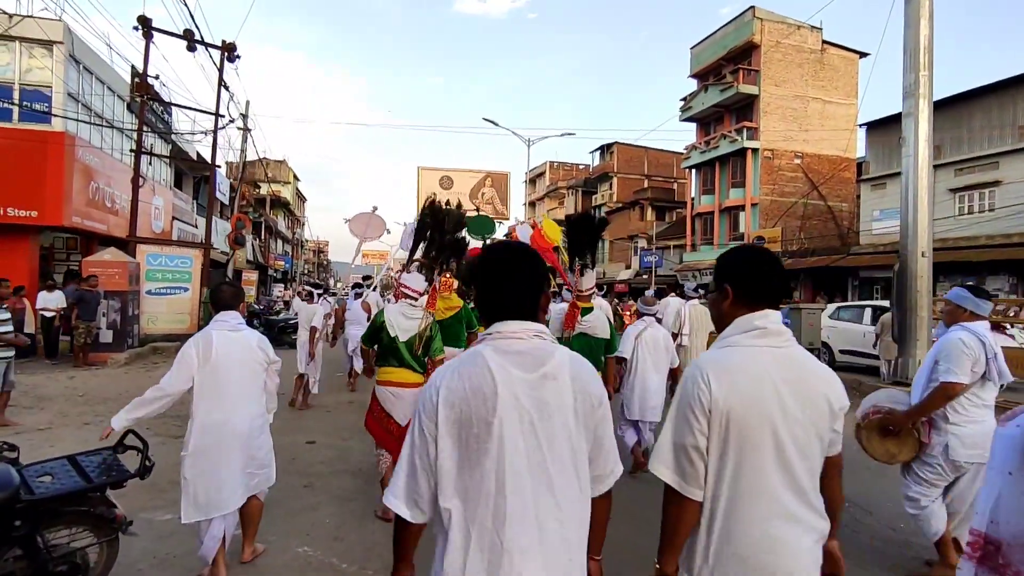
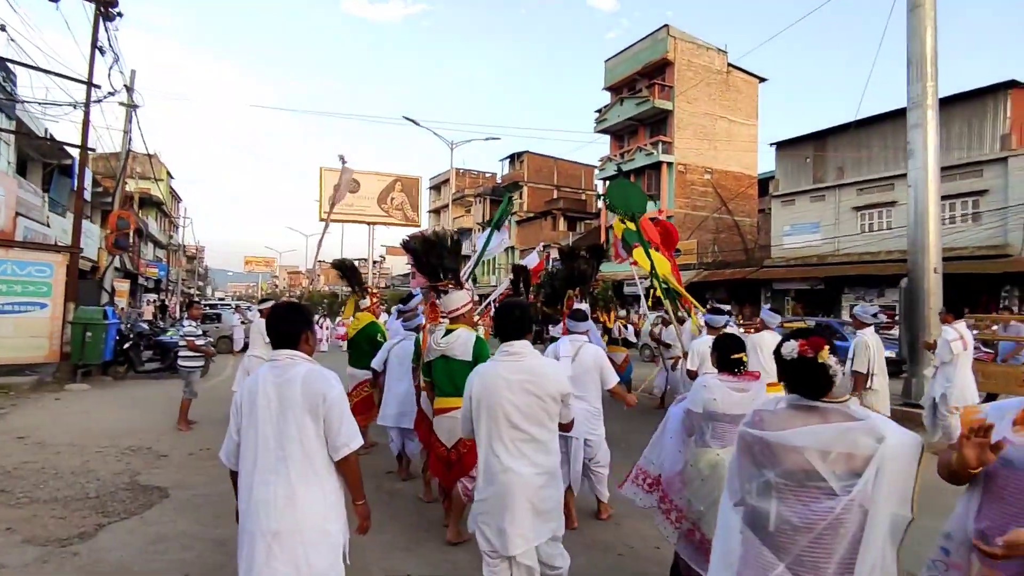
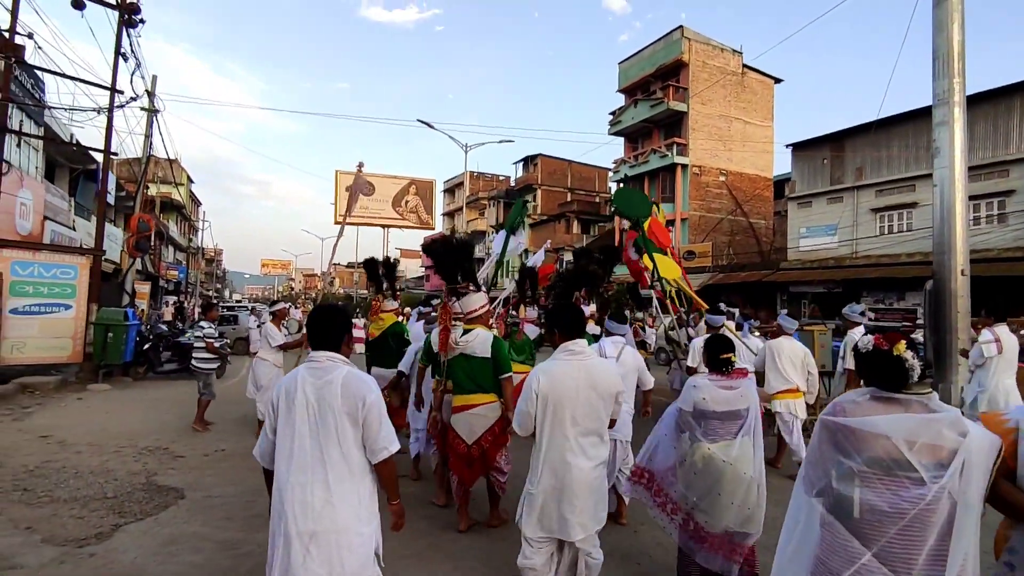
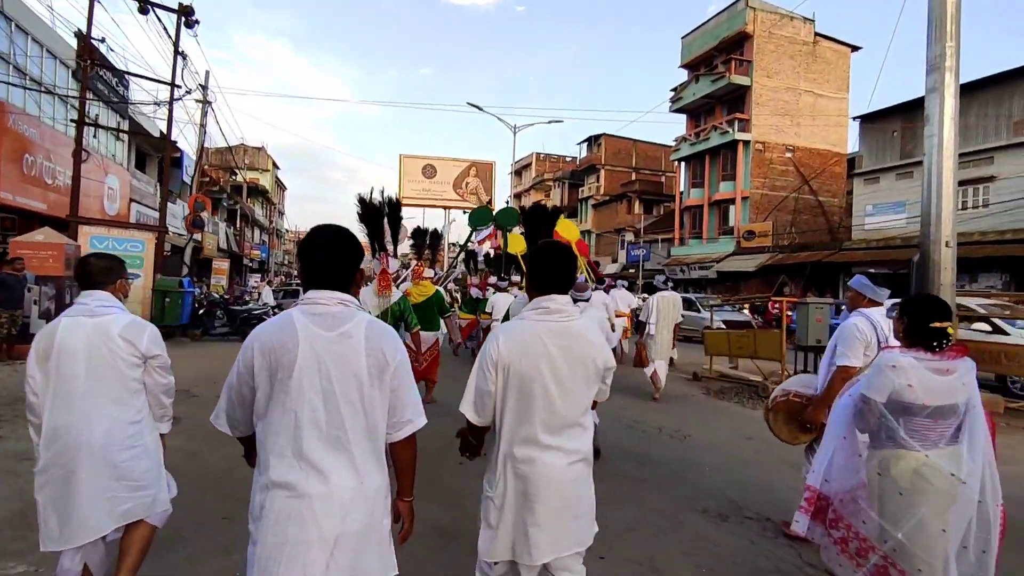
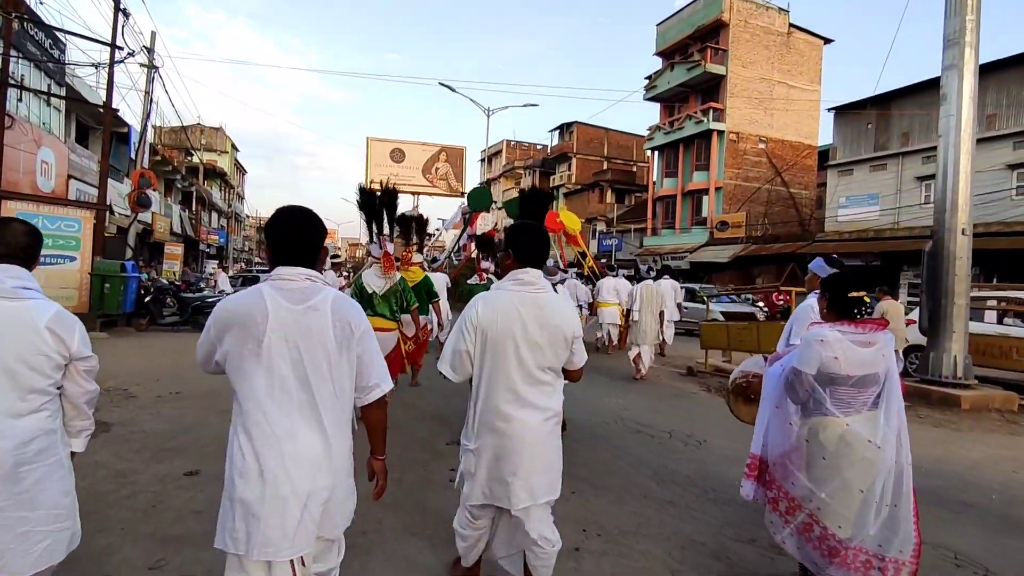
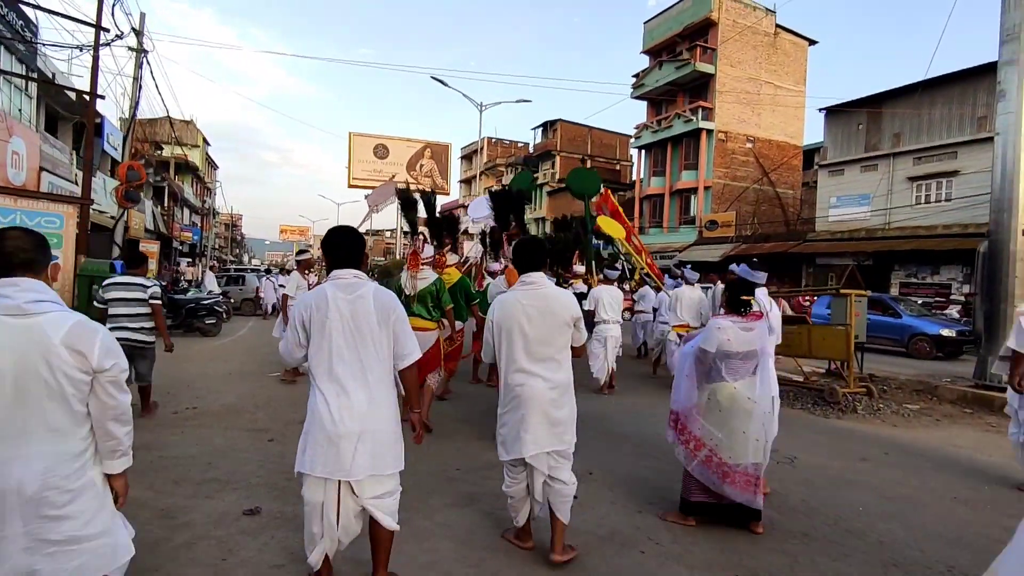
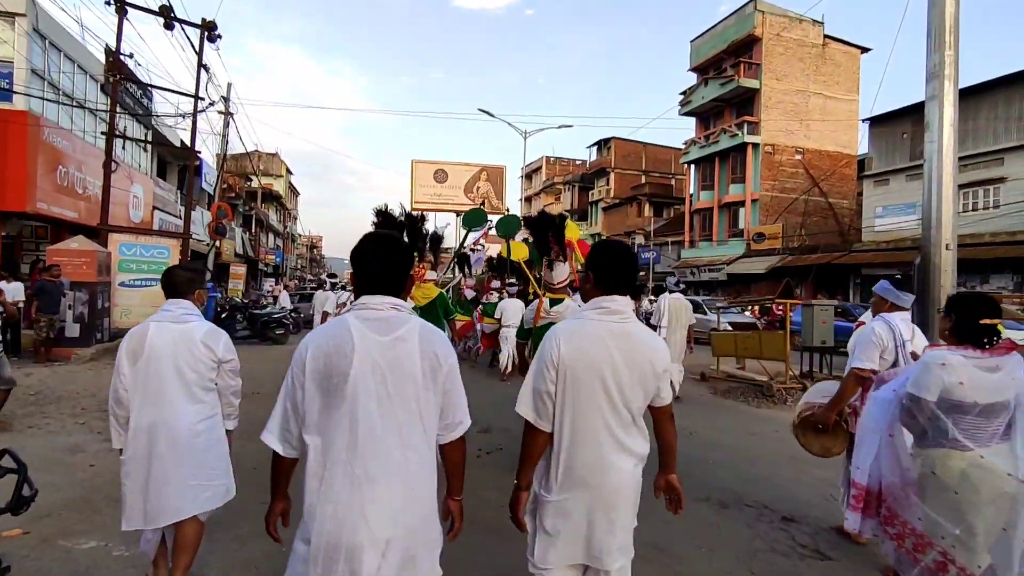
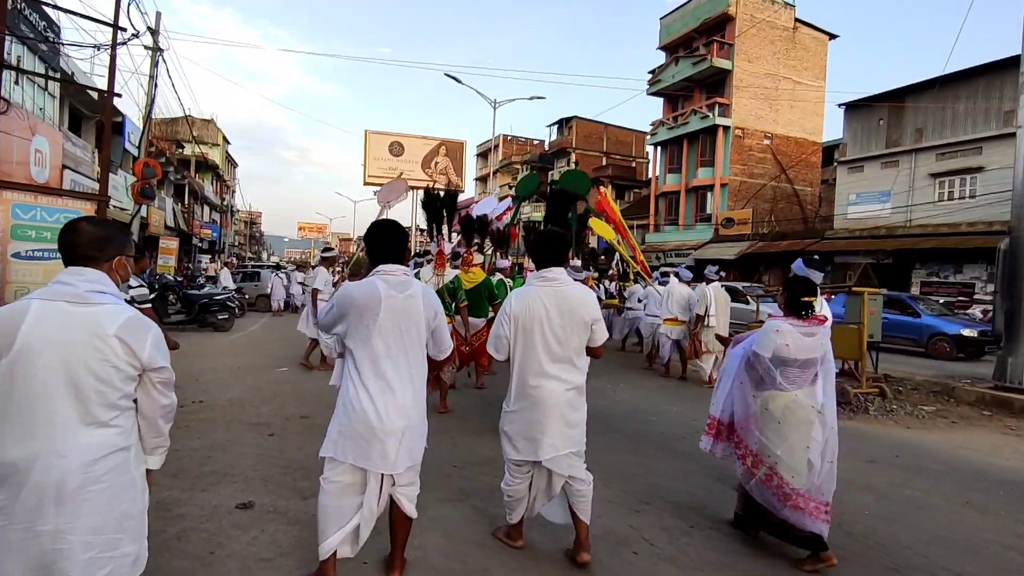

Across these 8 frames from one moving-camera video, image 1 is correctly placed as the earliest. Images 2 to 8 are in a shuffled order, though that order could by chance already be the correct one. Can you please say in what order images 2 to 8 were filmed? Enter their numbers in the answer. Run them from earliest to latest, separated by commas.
7, 4, 5, 8, 6, 3, 2
